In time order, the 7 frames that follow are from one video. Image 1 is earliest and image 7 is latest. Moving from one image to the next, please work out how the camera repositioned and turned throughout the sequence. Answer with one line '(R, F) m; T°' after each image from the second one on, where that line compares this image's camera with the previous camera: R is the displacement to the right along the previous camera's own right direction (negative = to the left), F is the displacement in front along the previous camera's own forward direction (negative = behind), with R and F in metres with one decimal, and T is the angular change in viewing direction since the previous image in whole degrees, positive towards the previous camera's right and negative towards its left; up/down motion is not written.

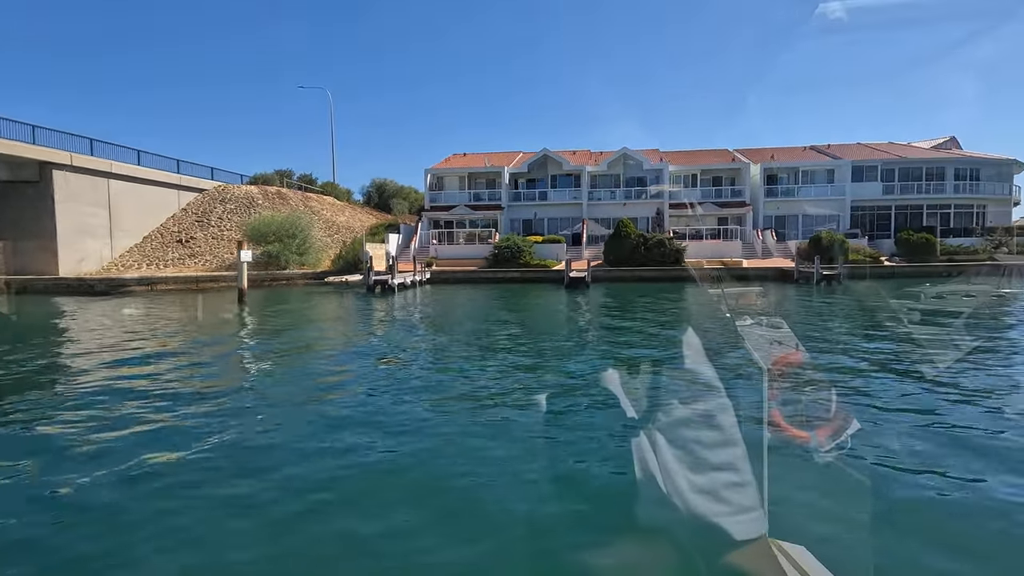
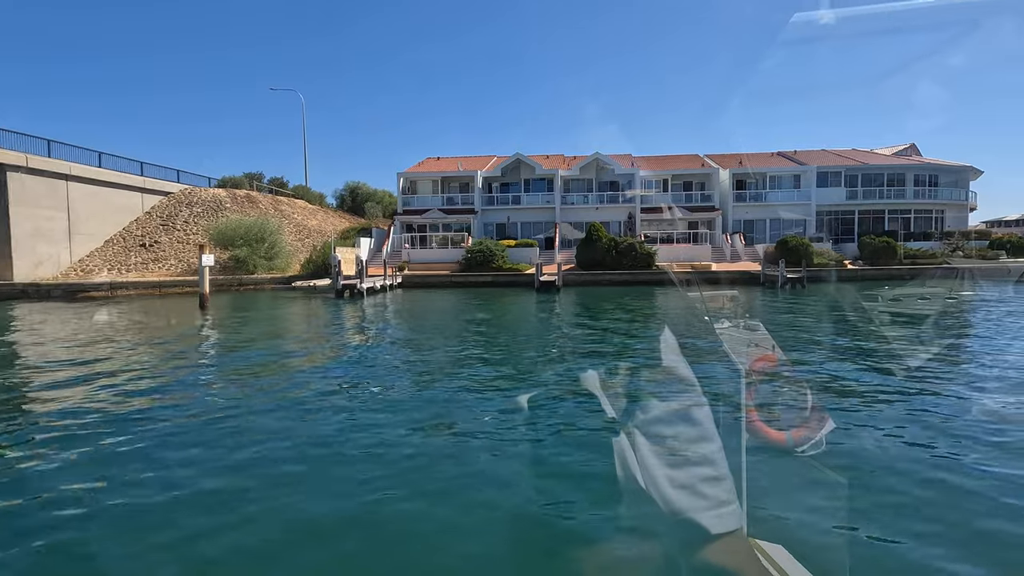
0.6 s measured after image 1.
(+0.2, +0.2) m; +2°
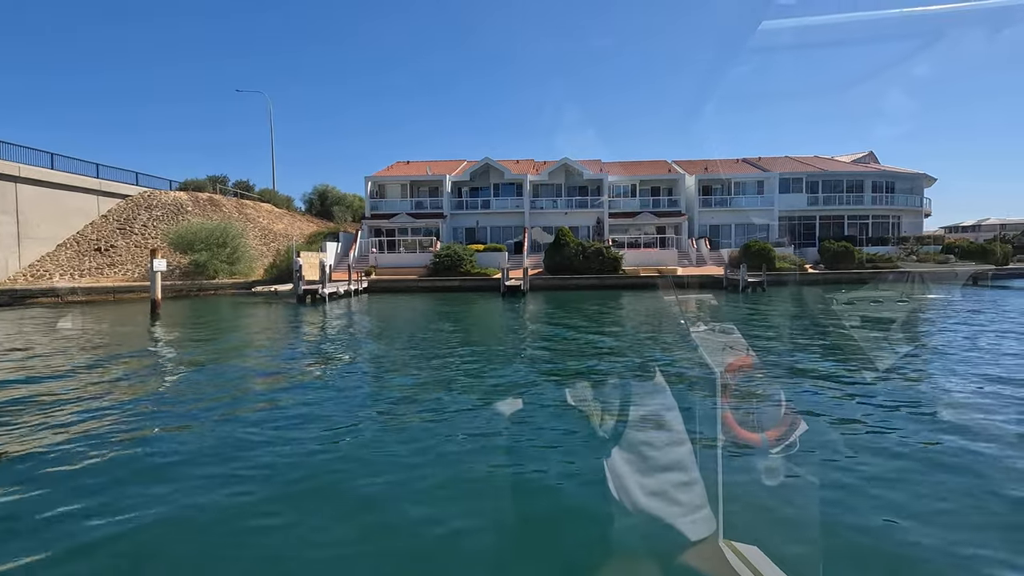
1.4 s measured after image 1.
(+0.2, +0.3) m; +3°
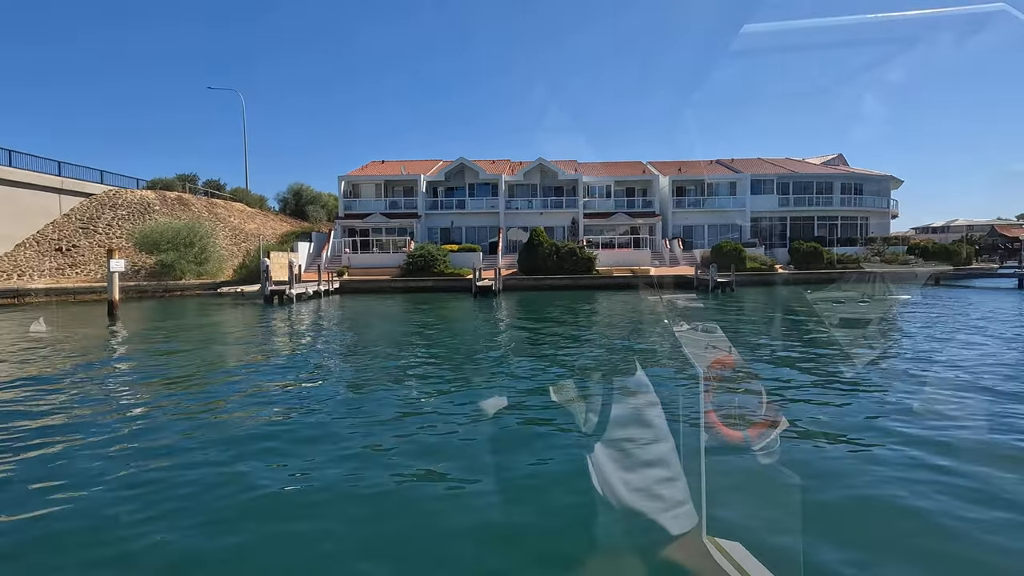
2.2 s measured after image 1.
(+0.2, +0.3) m; +2°
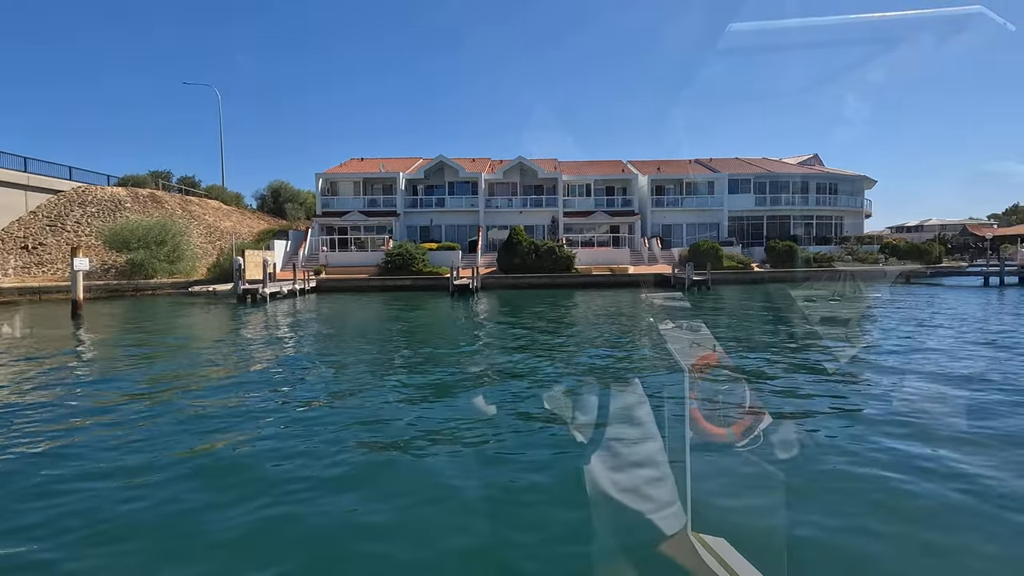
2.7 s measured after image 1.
(+0.1, +0.3) m; +2°
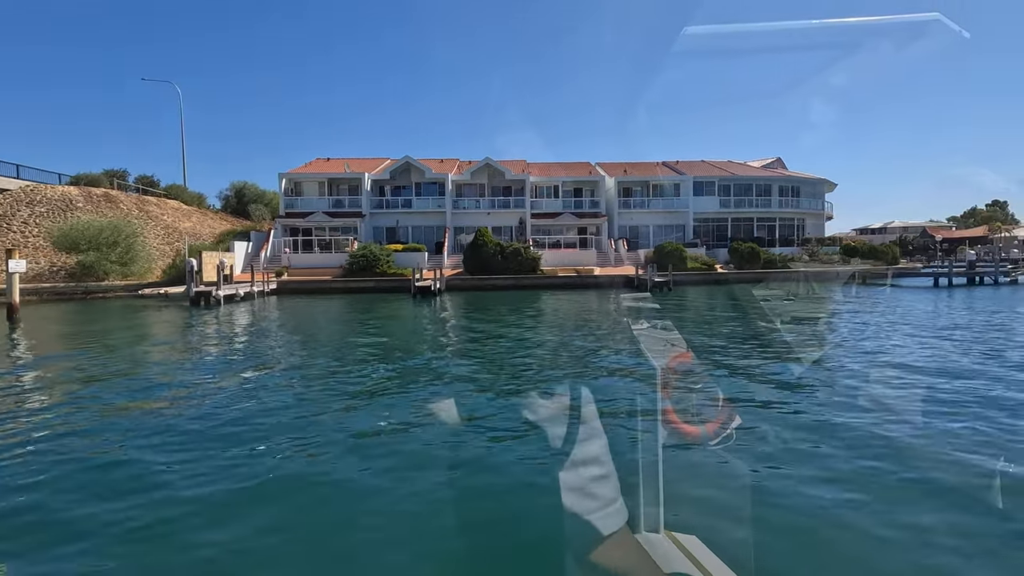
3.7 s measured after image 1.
(+0.2, +0.5) m; +3°
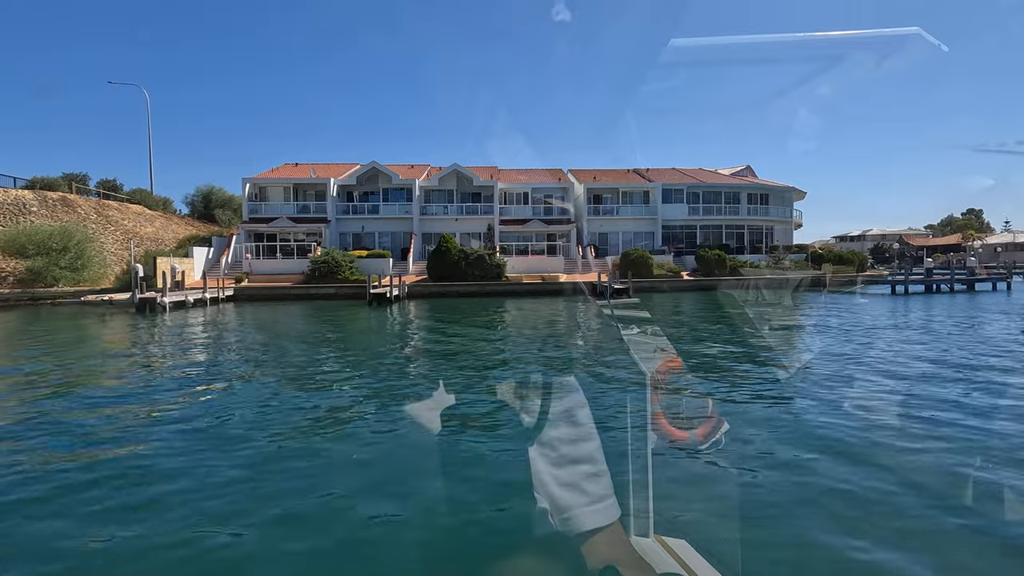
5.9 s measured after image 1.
(+0.6, +0.8) m; +3°
